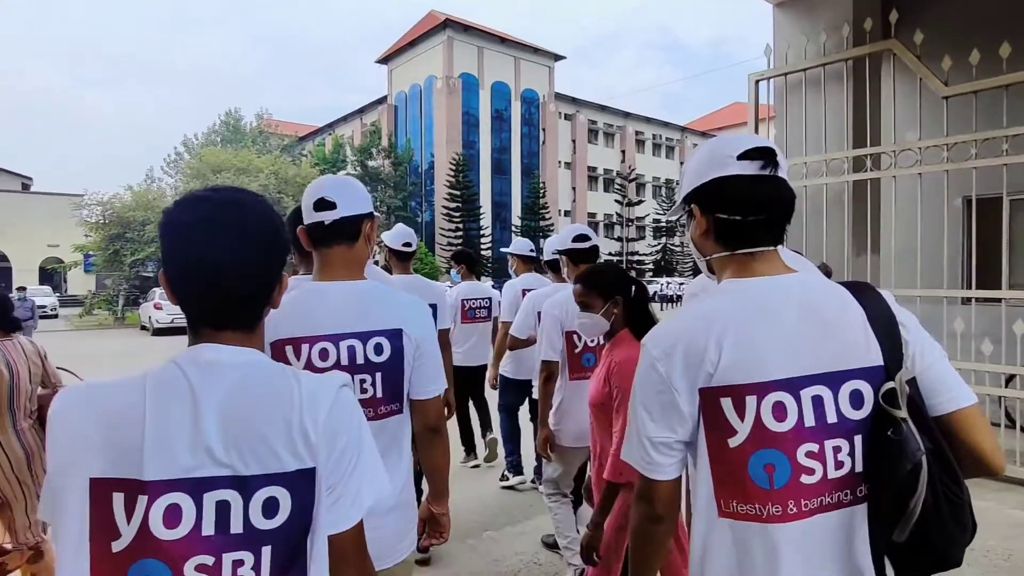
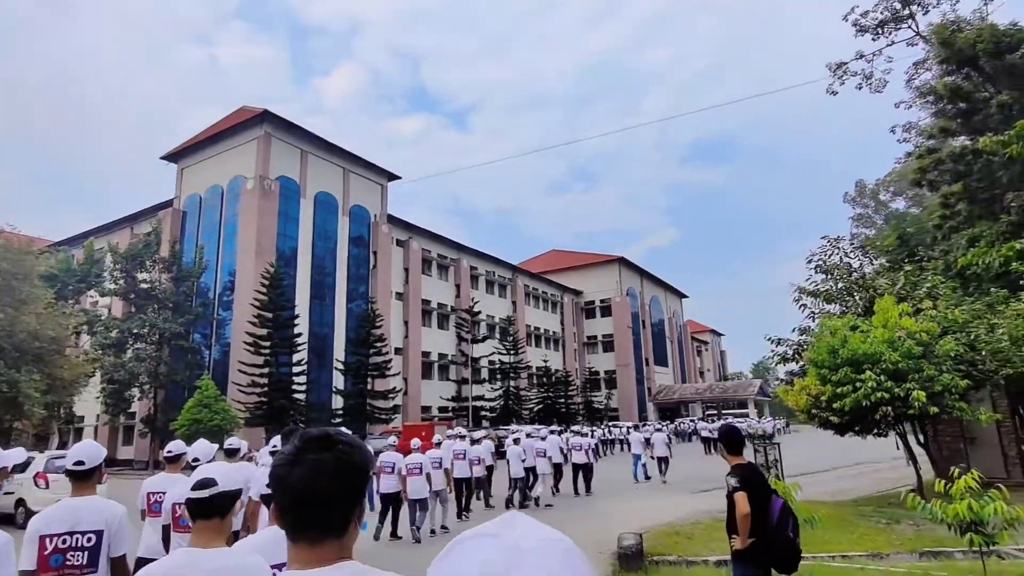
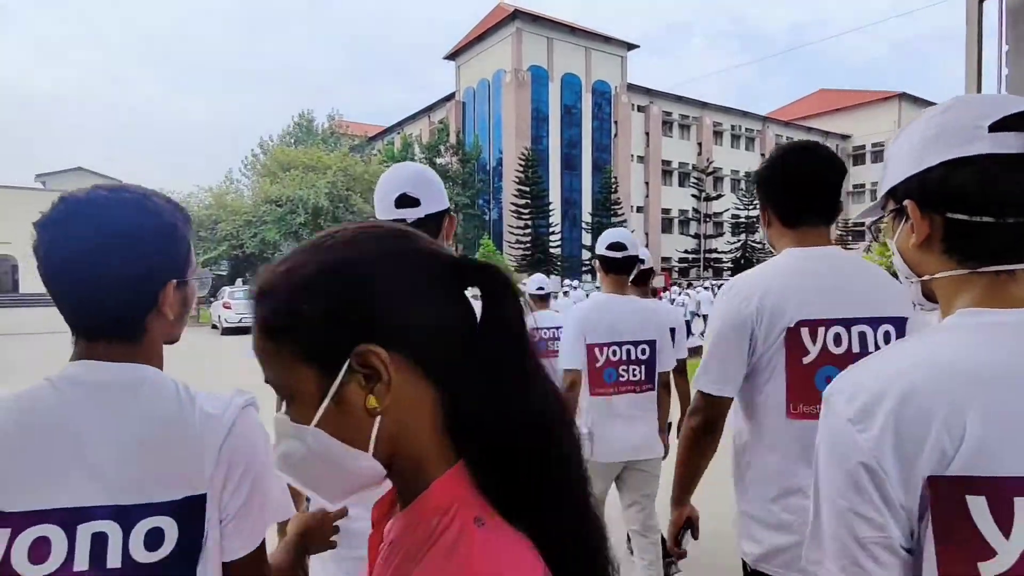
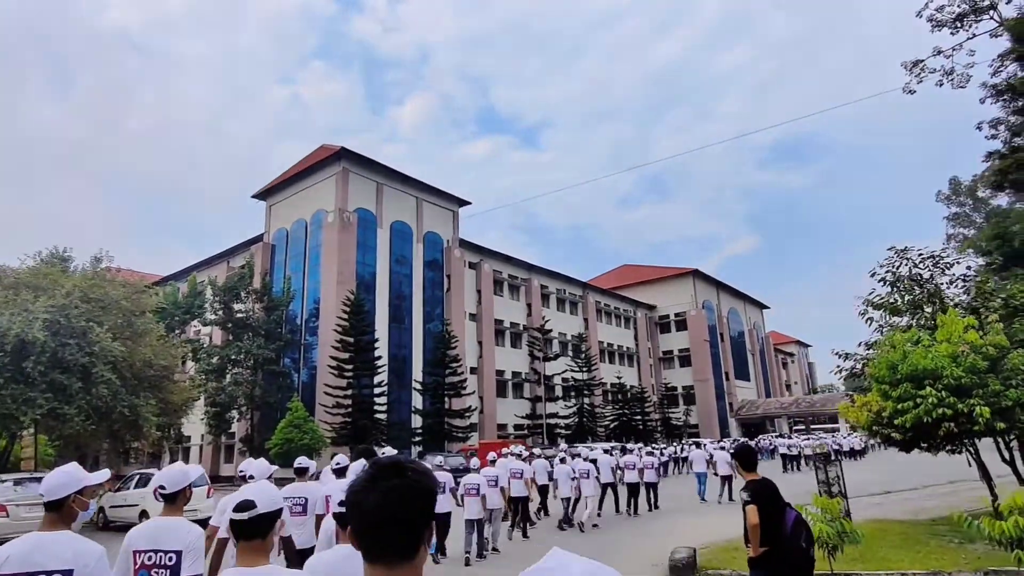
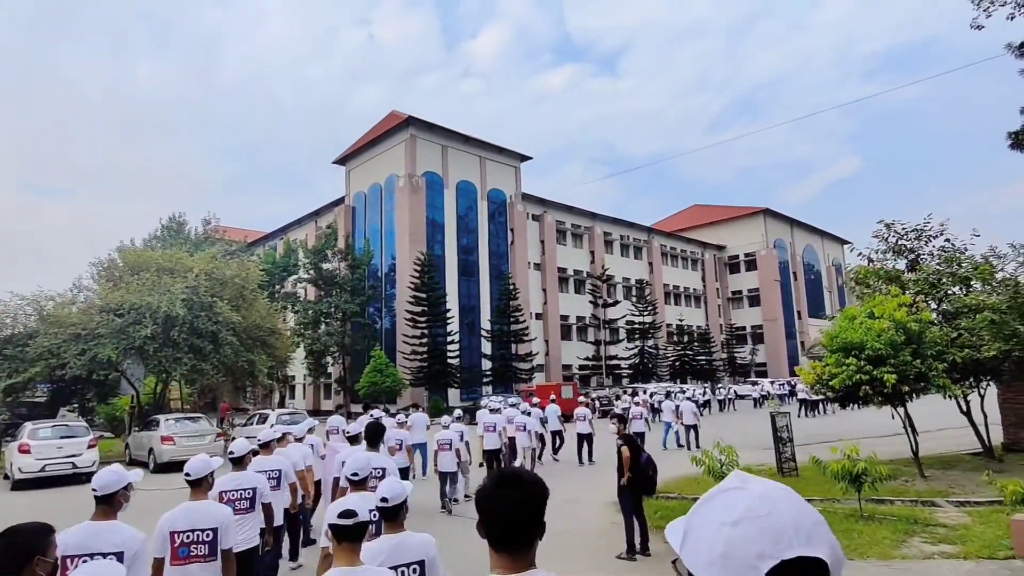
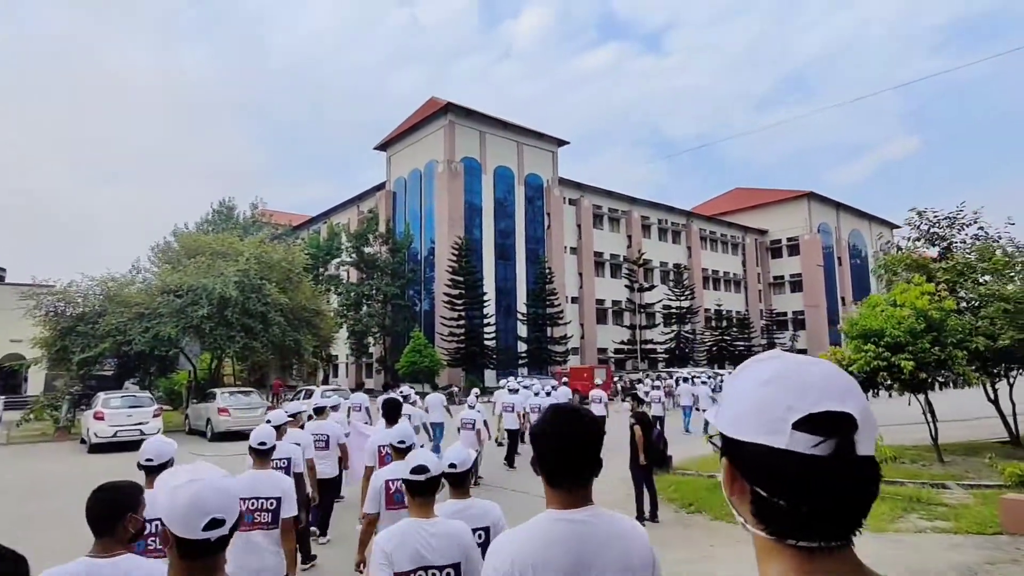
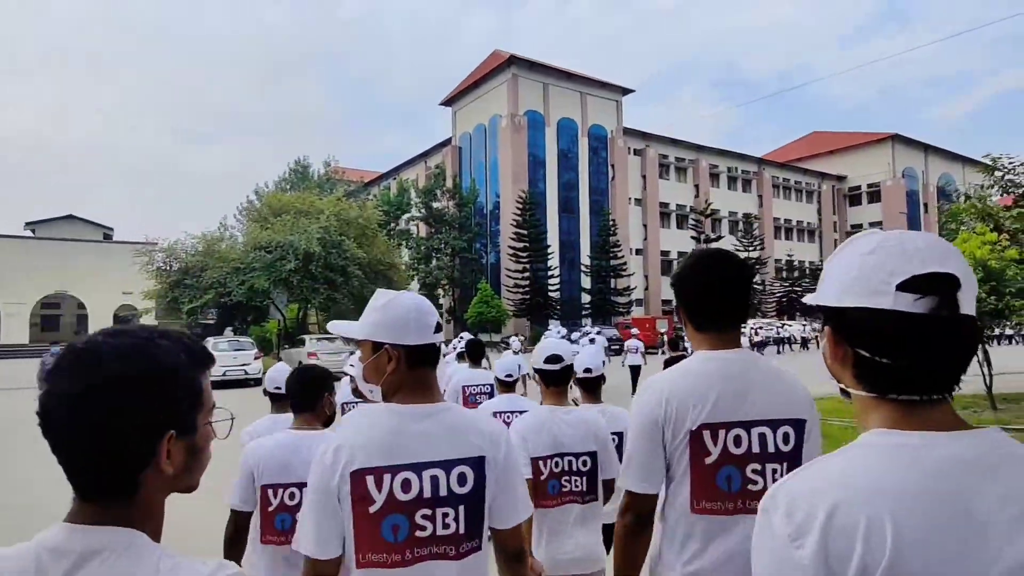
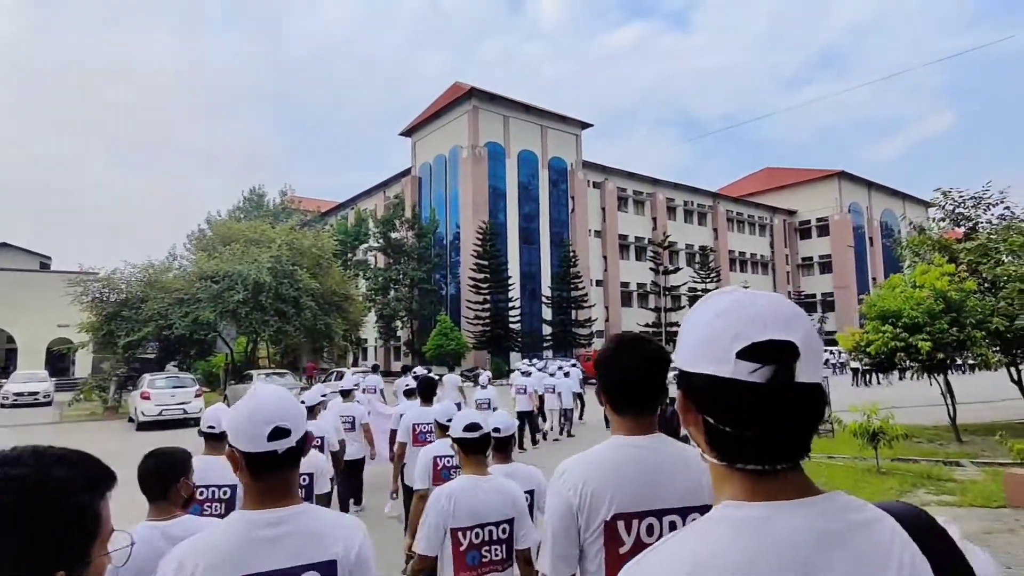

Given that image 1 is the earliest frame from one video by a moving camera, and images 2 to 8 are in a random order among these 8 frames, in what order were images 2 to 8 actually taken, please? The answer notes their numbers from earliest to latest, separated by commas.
3, 7, 8, 6, 5, 4, 2
